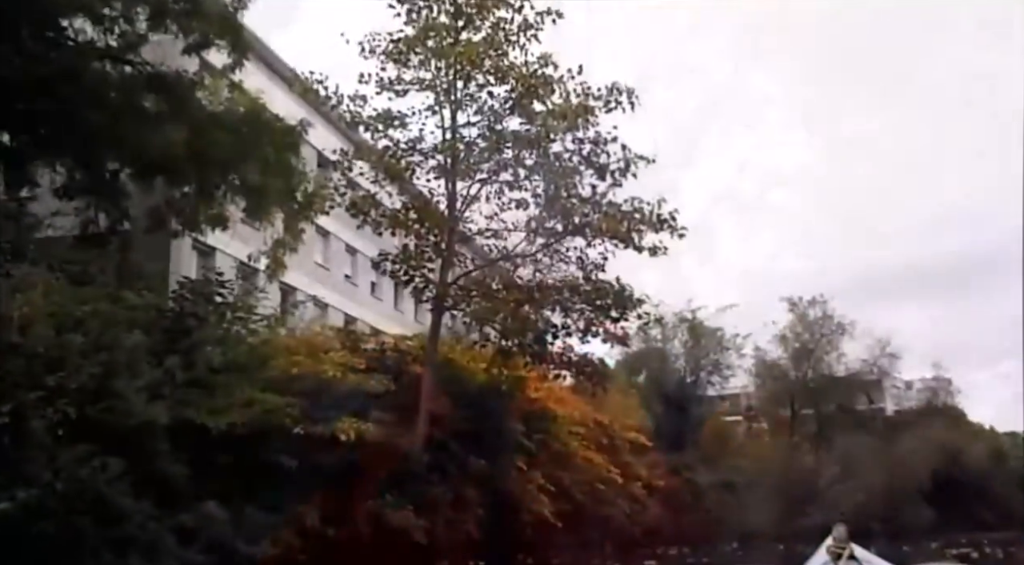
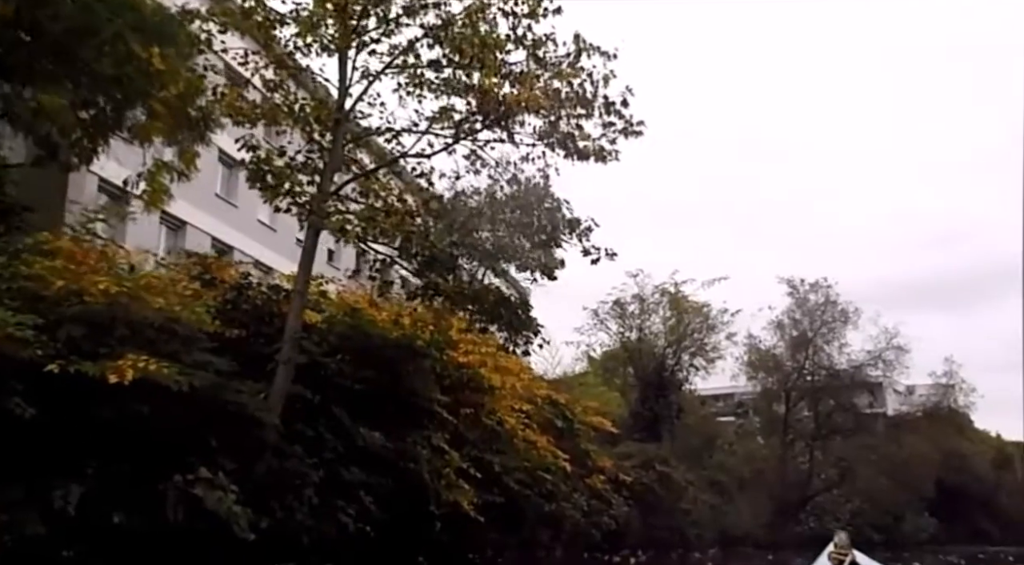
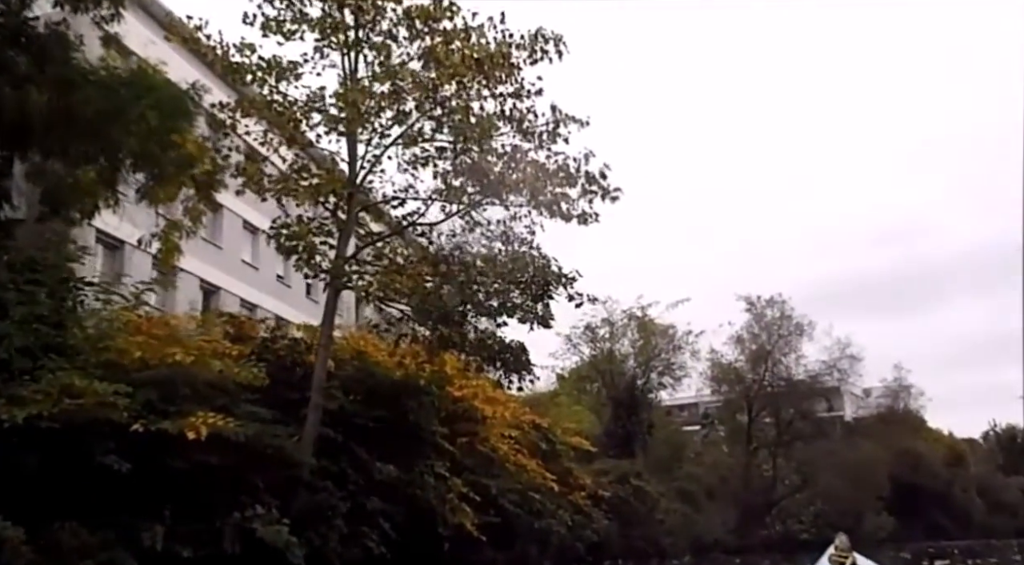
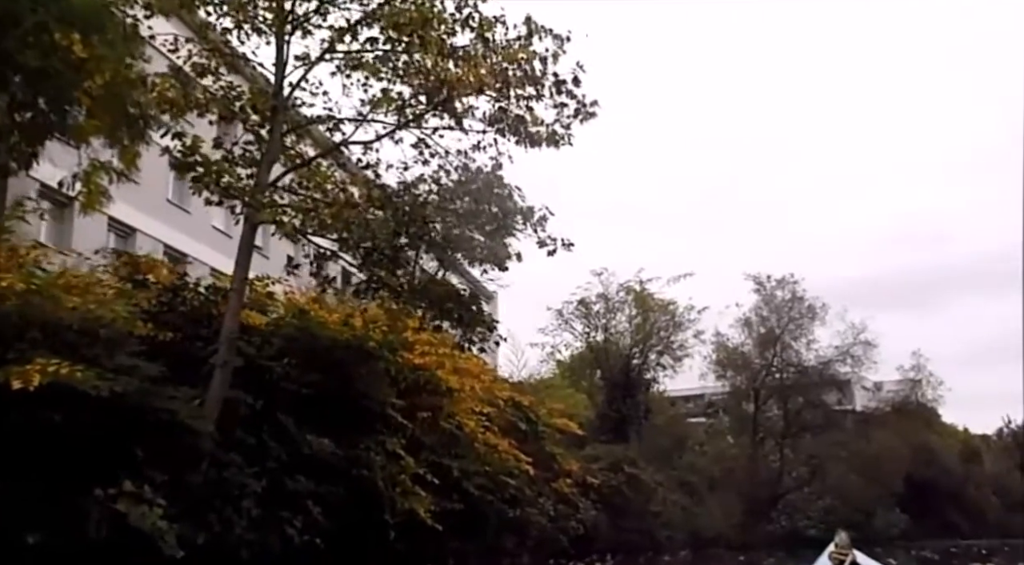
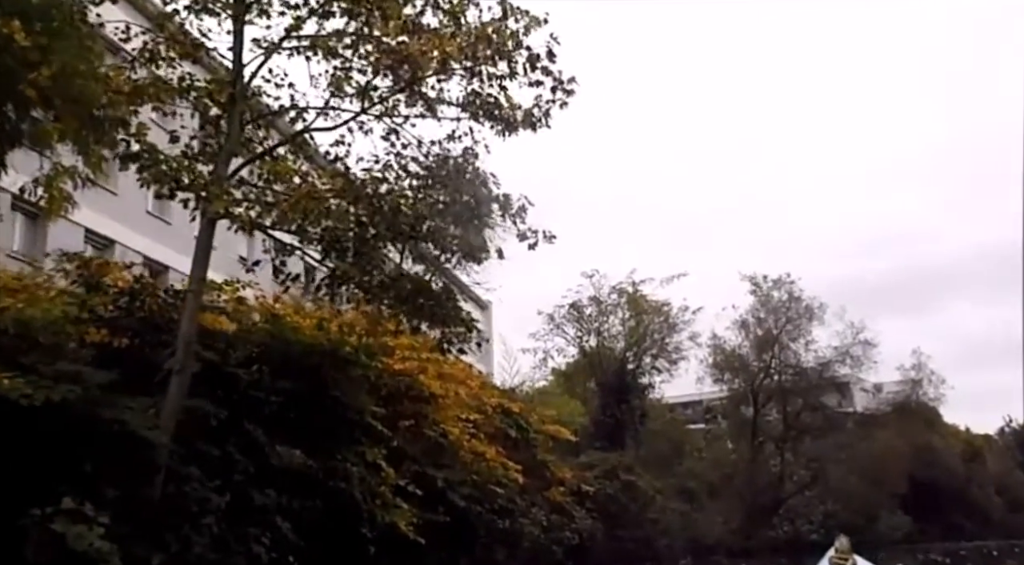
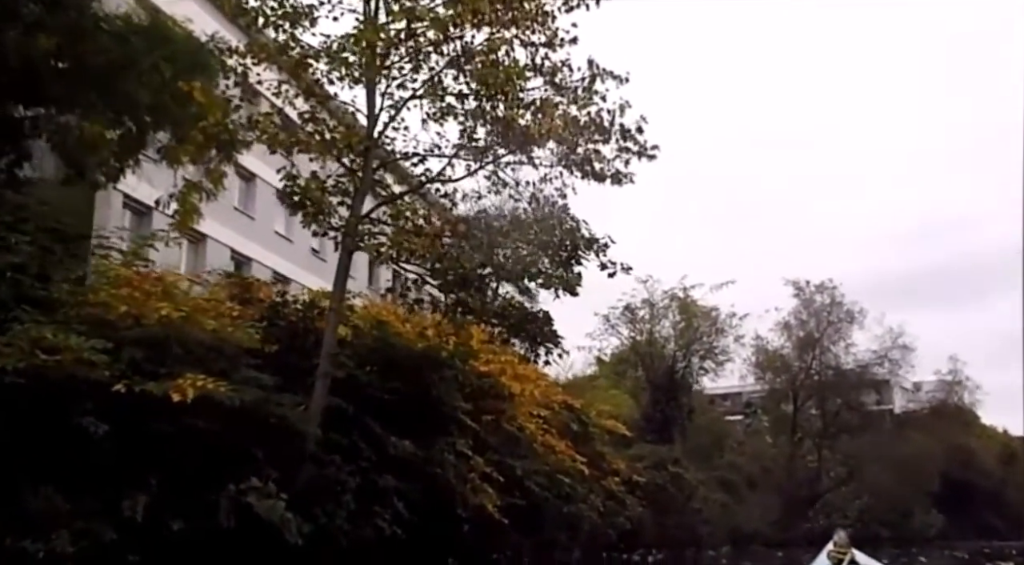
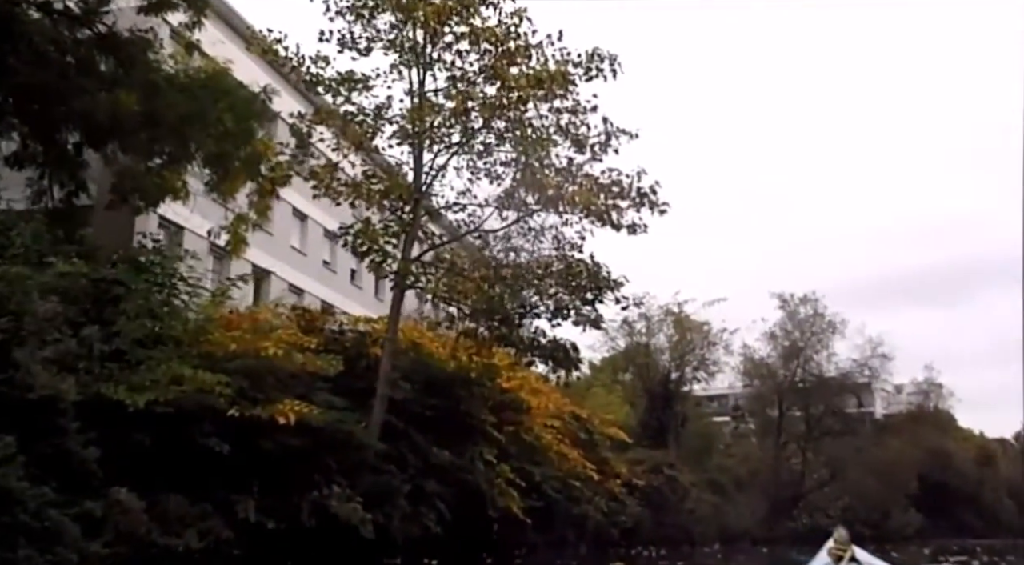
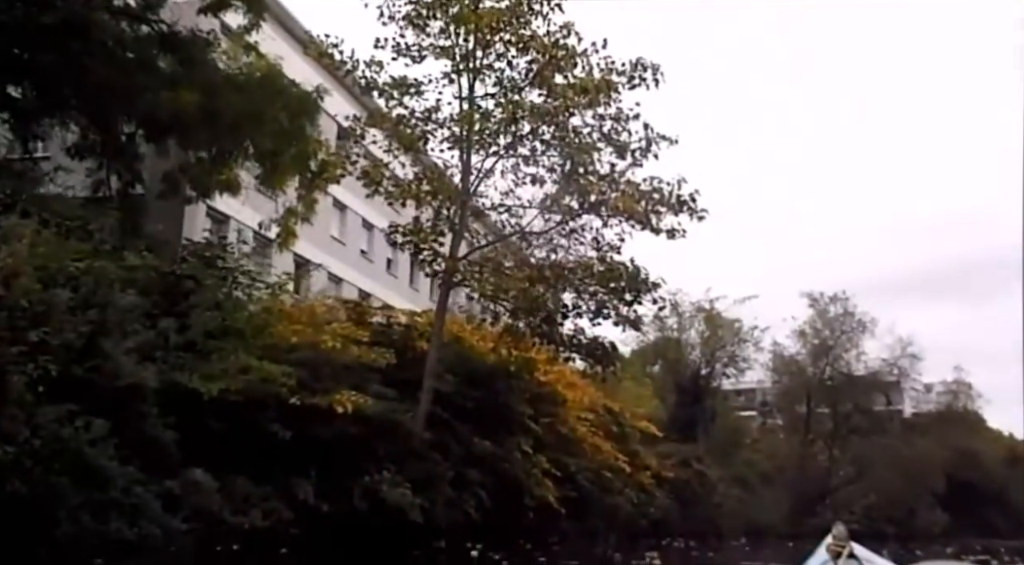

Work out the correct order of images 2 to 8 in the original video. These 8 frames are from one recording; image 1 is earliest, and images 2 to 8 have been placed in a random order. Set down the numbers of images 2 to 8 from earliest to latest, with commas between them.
8, 7, 3, 6, 2, 4, 5
